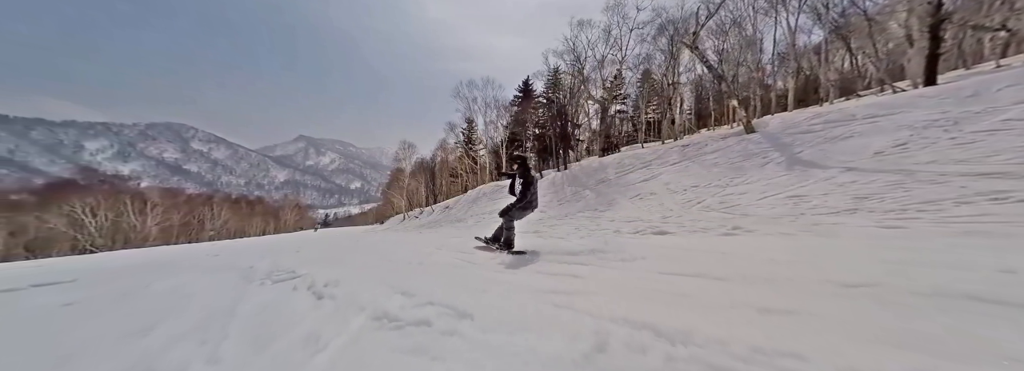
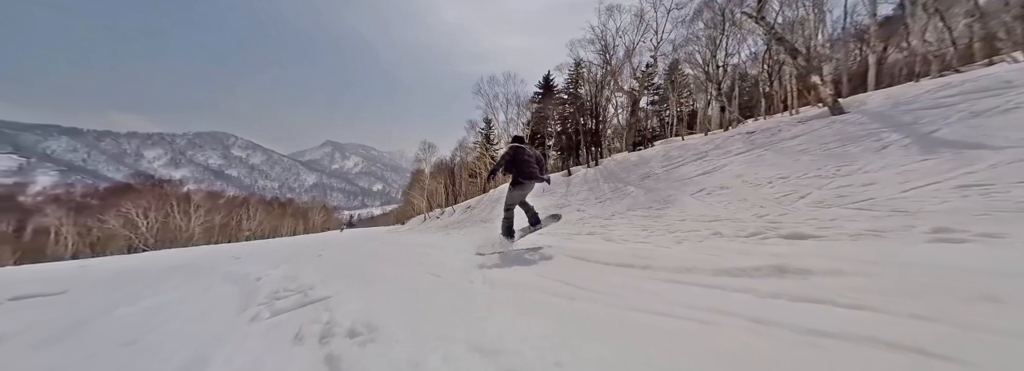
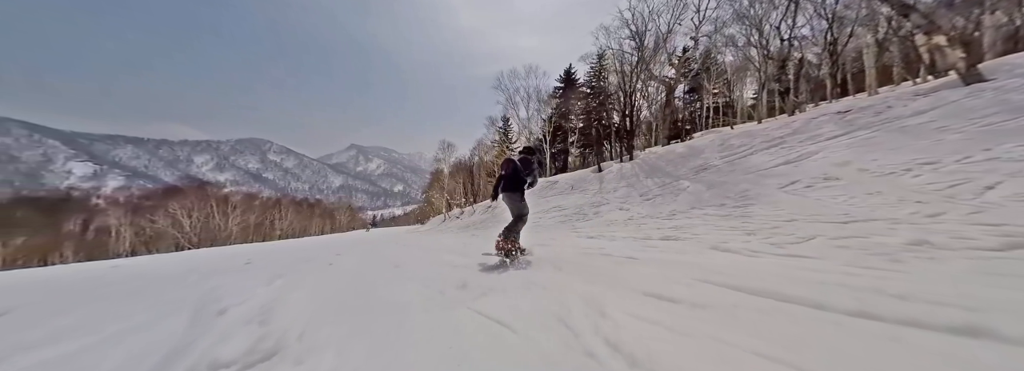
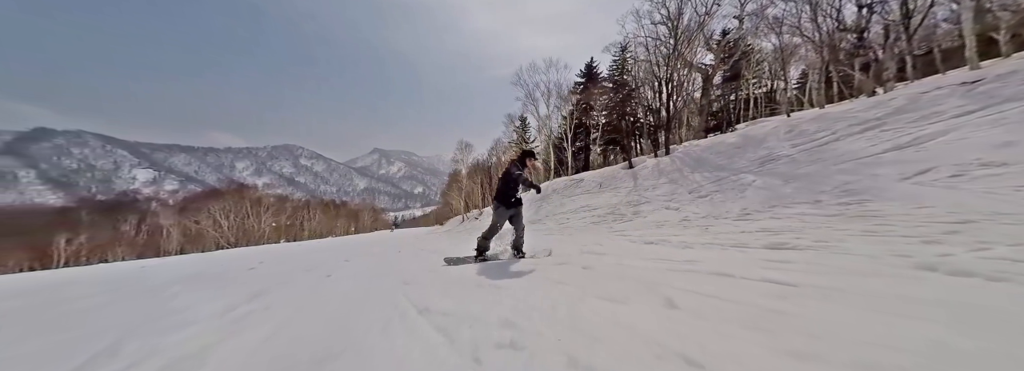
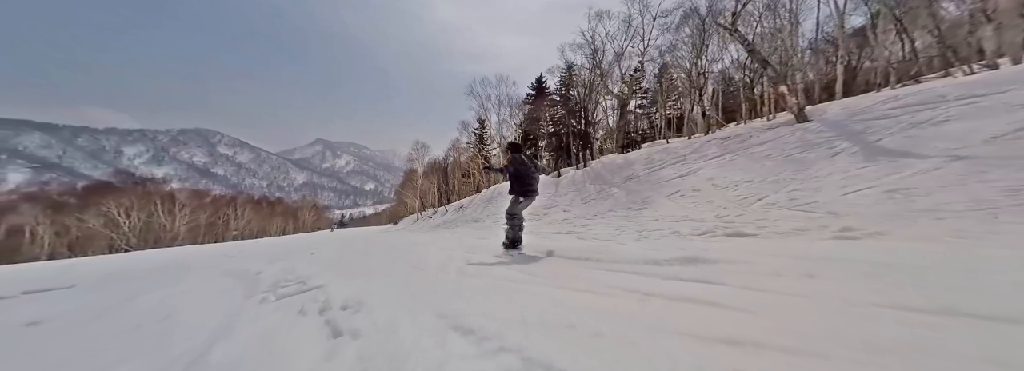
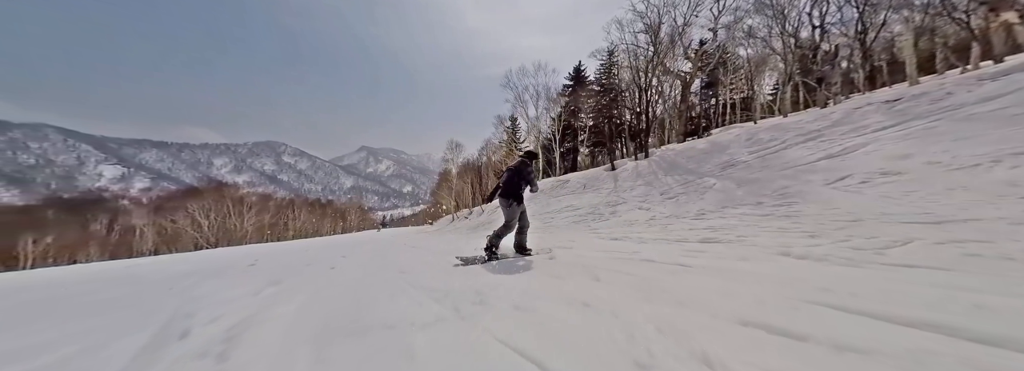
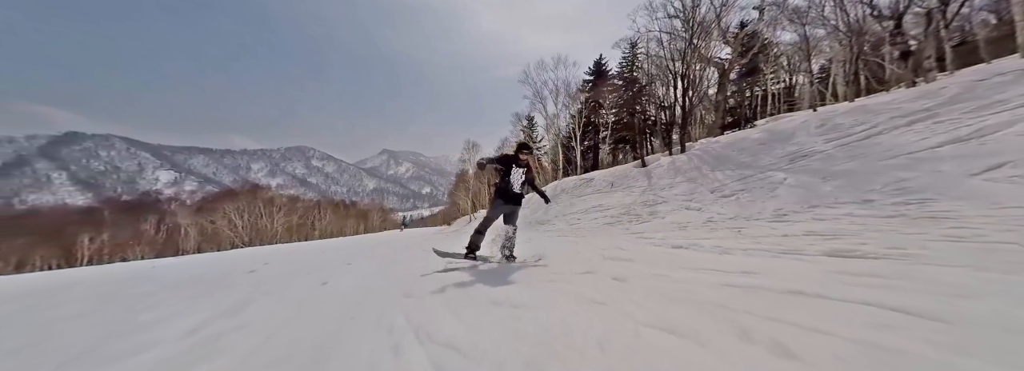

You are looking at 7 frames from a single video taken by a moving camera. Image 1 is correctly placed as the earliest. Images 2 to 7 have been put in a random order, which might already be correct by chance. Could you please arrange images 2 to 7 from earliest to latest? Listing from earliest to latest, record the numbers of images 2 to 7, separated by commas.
5, 2, 3, 6, 4, 7
